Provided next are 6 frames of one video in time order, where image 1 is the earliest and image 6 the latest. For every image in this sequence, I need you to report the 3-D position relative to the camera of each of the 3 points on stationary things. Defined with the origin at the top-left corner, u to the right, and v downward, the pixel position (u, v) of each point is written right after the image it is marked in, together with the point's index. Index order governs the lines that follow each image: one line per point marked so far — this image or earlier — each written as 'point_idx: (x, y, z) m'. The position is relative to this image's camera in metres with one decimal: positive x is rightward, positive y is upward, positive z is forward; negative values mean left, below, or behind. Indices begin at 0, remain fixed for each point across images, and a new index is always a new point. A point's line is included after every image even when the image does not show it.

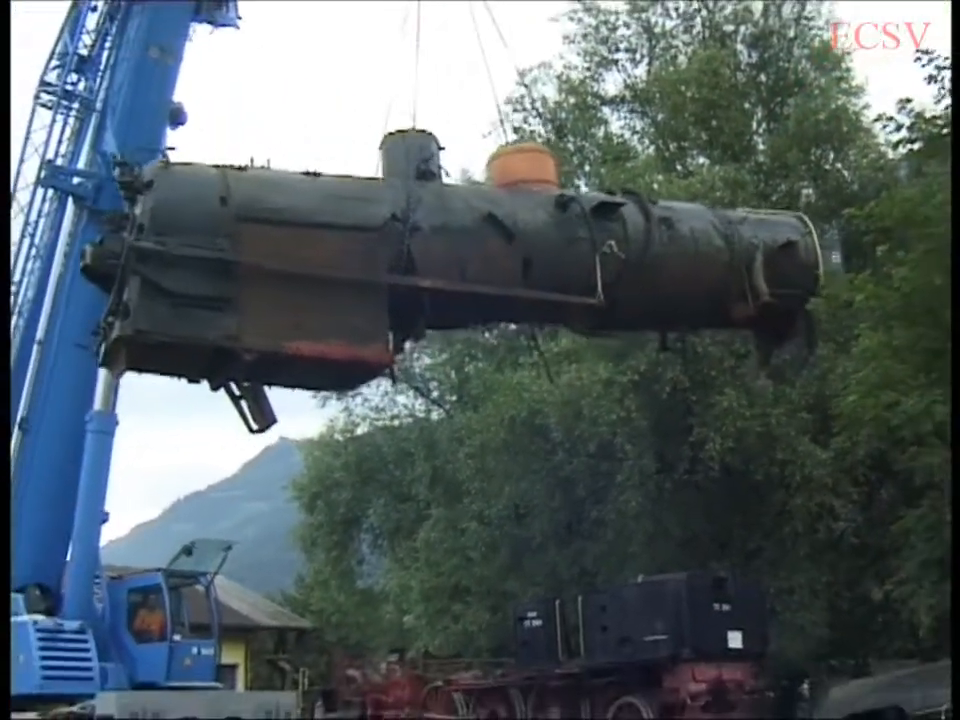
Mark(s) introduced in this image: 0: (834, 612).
0: (+4.7, -3.3, +18.8) m
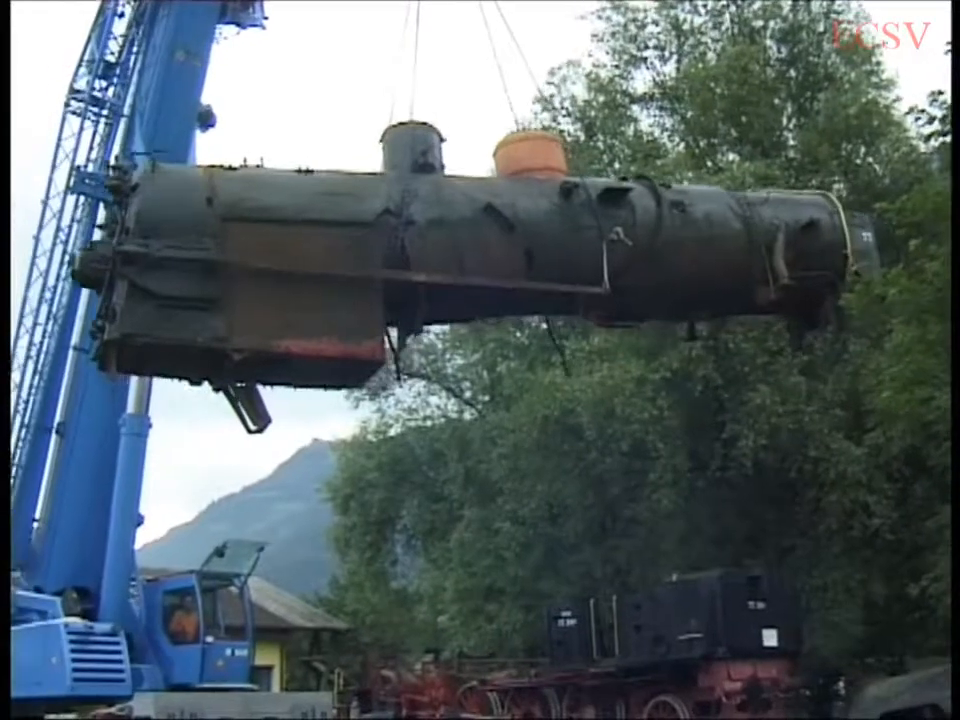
0: (+5.1, -3.3, +18.7) m
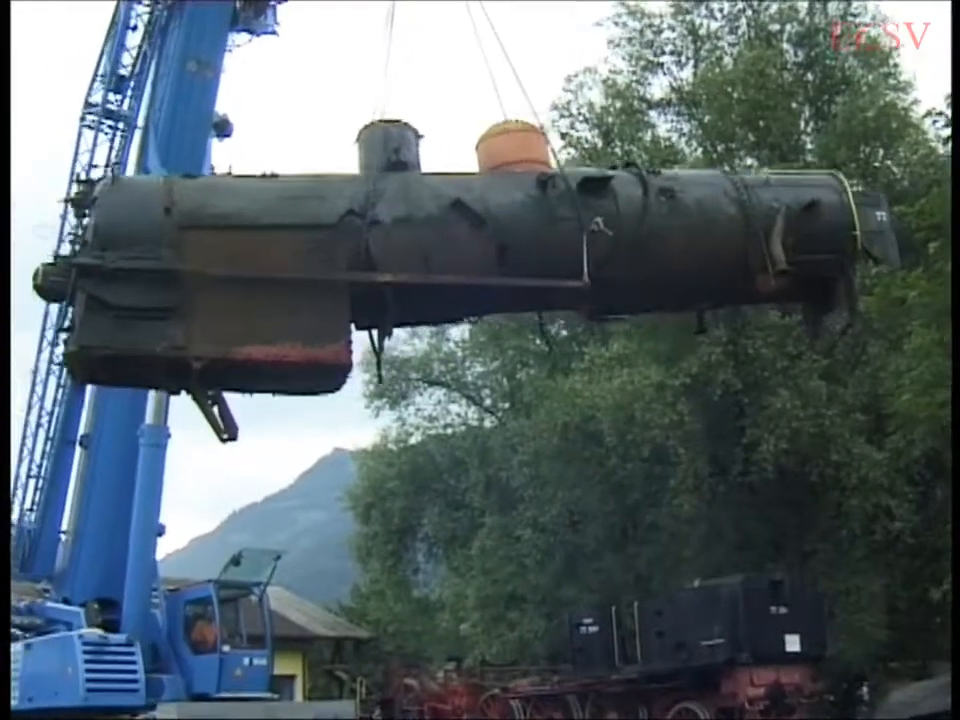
0: (+5.4, -3.3, +18.6) m
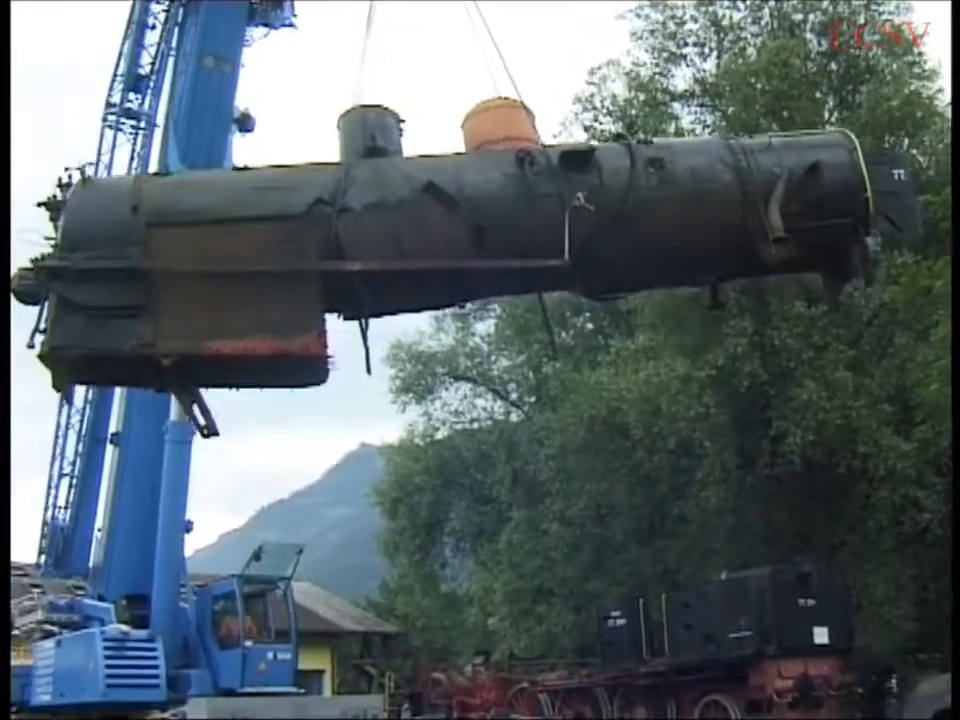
0: (+5.7, -3.2, +18.5) m
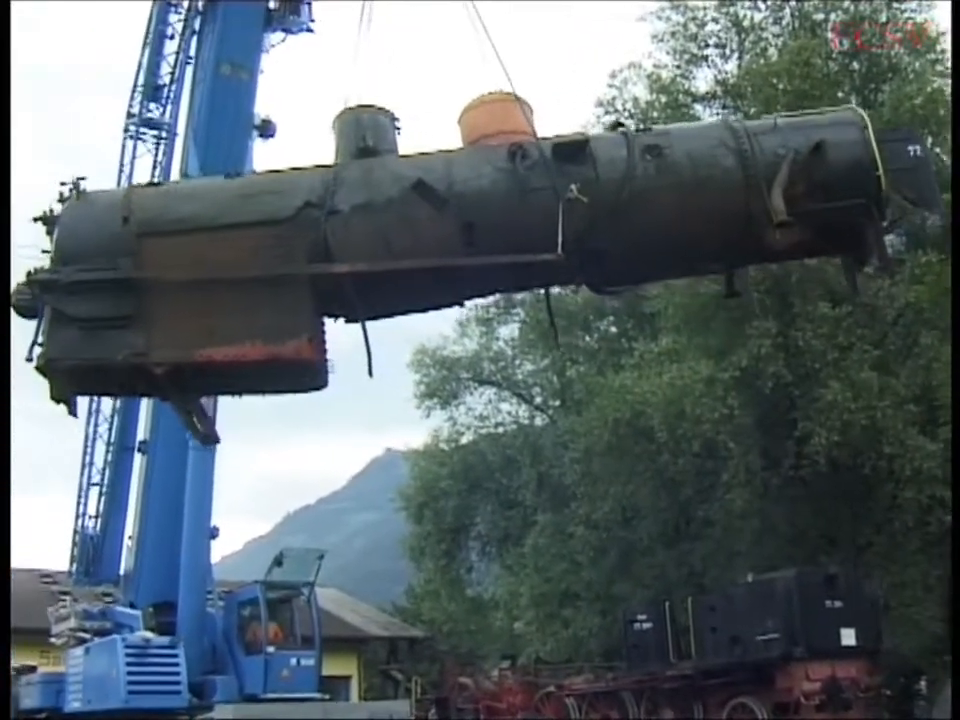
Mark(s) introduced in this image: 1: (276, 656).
0: (+6.1, -3.2, +18.3) m
1: (-1.8, -2.7, +12.9) m
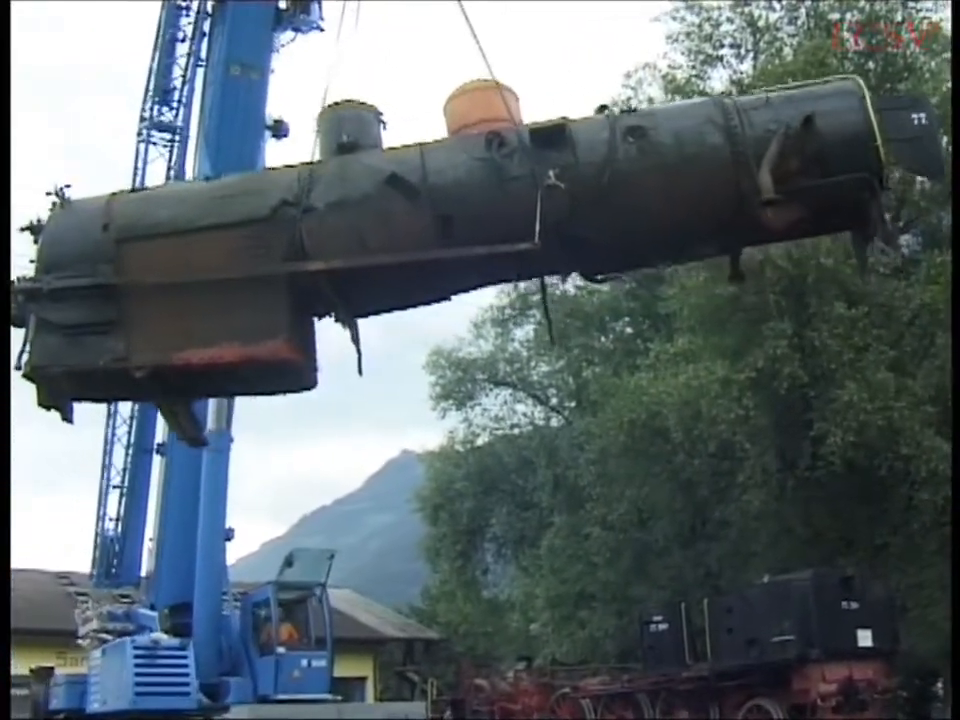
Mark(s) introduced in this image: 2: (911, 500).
0: (+6.3, -3.2, +18.2) m
1: (-1.7, -2.7, +12.9) m
2: (+5.4, -1.7, +17.8) m
